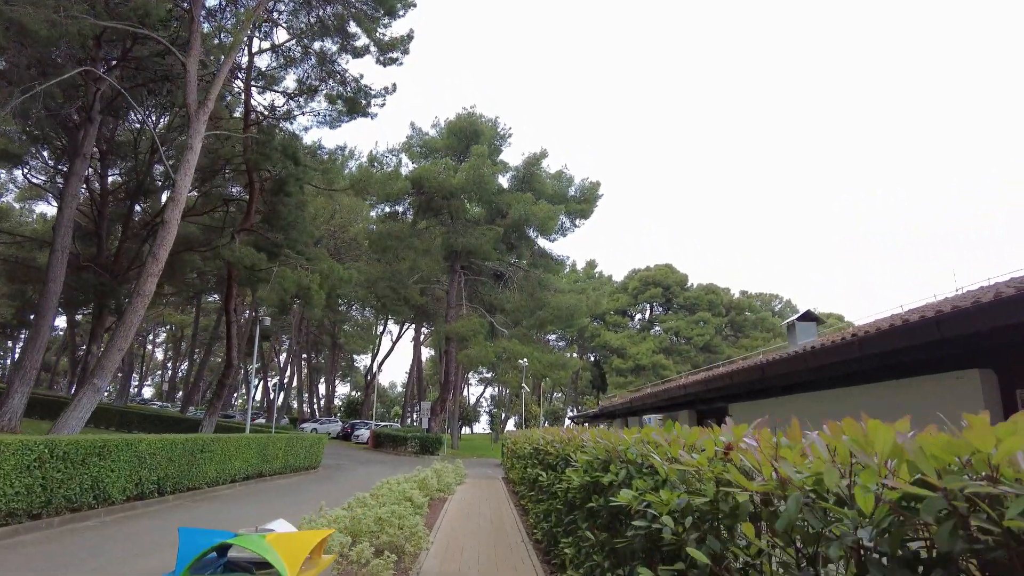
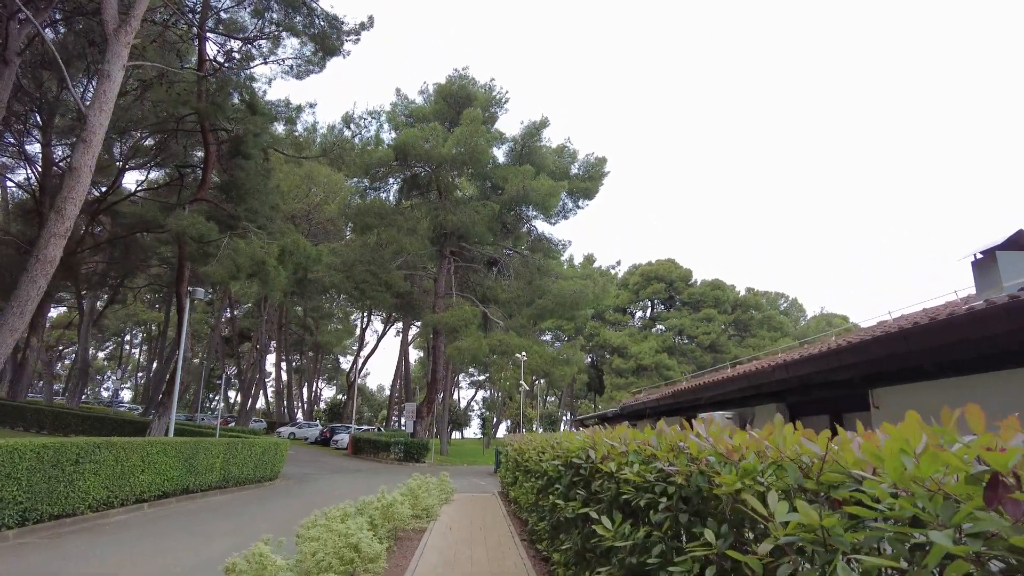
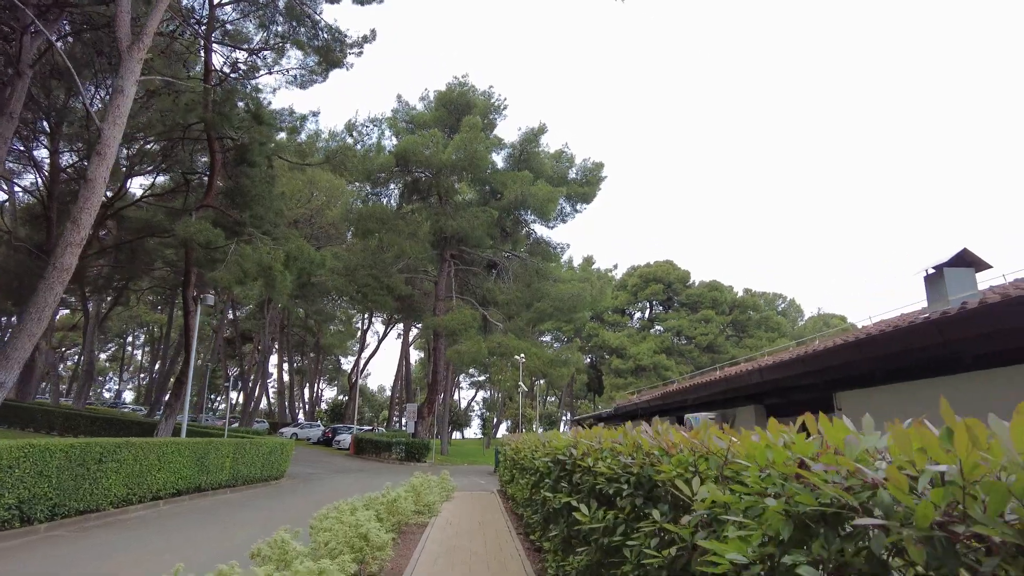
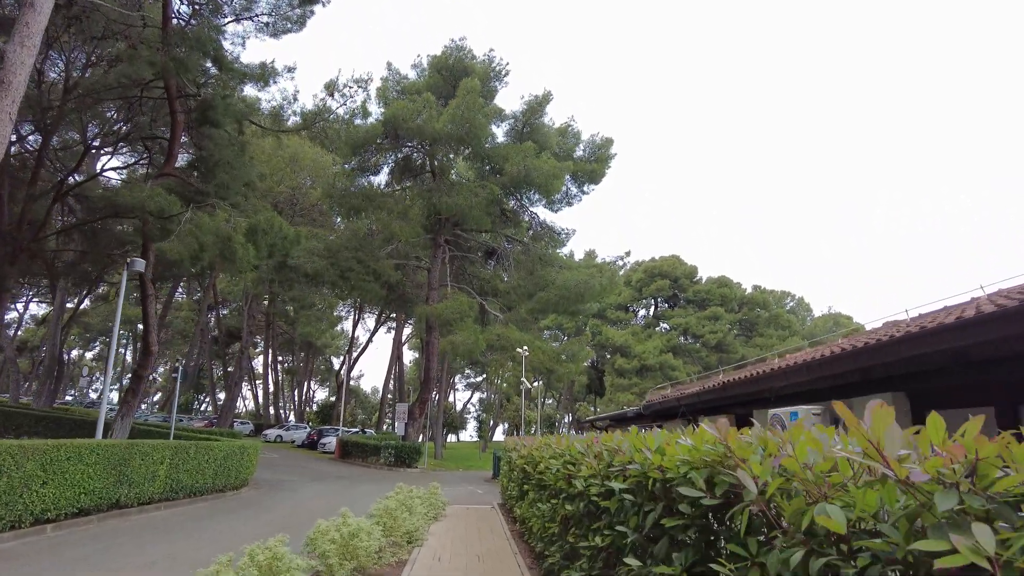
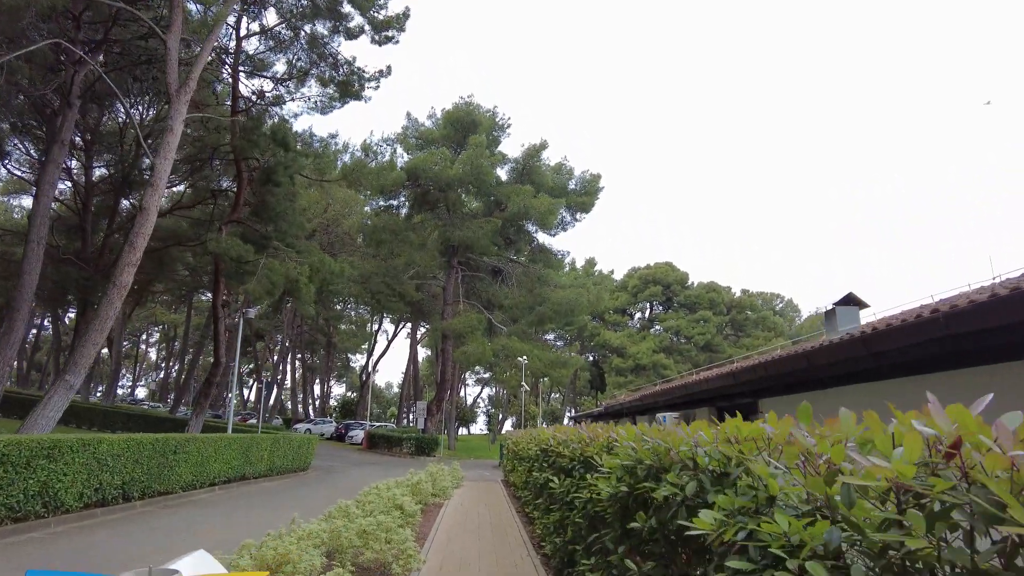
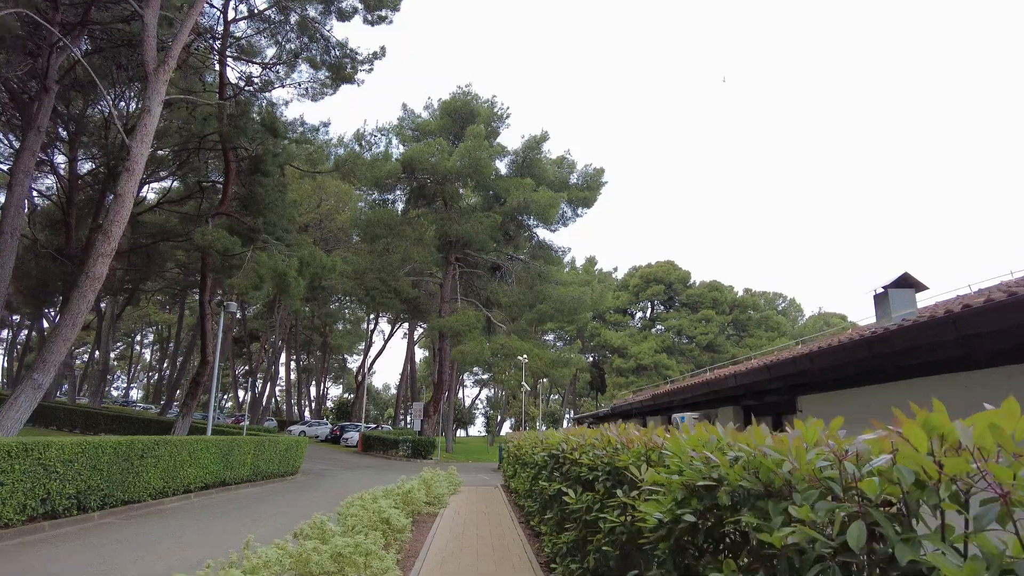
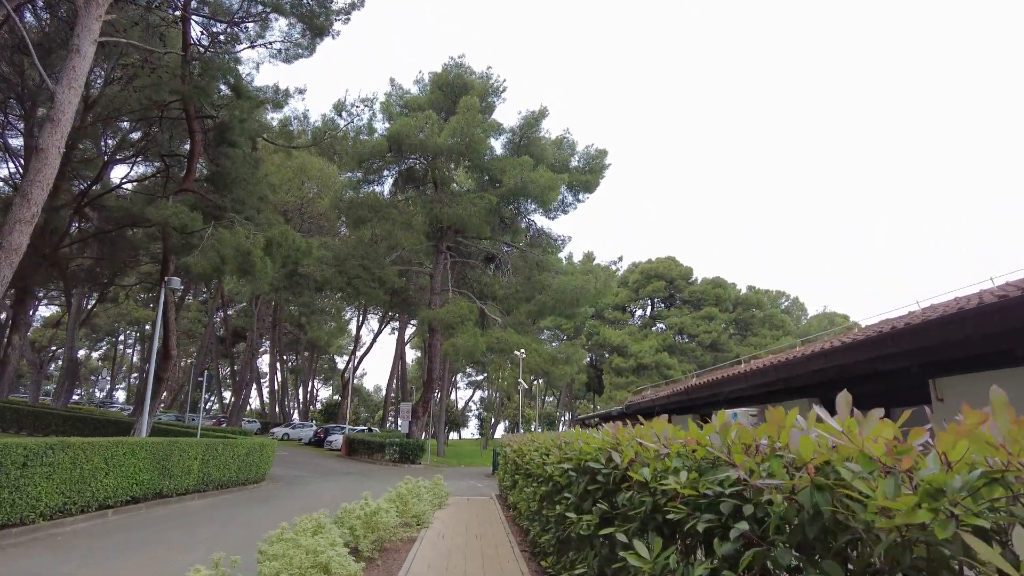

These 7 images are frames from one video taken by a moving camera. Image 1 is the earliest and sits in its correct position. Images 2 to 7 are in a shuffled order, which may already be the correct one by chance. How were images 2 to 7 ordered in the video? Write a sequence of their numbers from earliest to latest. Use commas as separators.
5, 6, 3, 2, 7, 4
